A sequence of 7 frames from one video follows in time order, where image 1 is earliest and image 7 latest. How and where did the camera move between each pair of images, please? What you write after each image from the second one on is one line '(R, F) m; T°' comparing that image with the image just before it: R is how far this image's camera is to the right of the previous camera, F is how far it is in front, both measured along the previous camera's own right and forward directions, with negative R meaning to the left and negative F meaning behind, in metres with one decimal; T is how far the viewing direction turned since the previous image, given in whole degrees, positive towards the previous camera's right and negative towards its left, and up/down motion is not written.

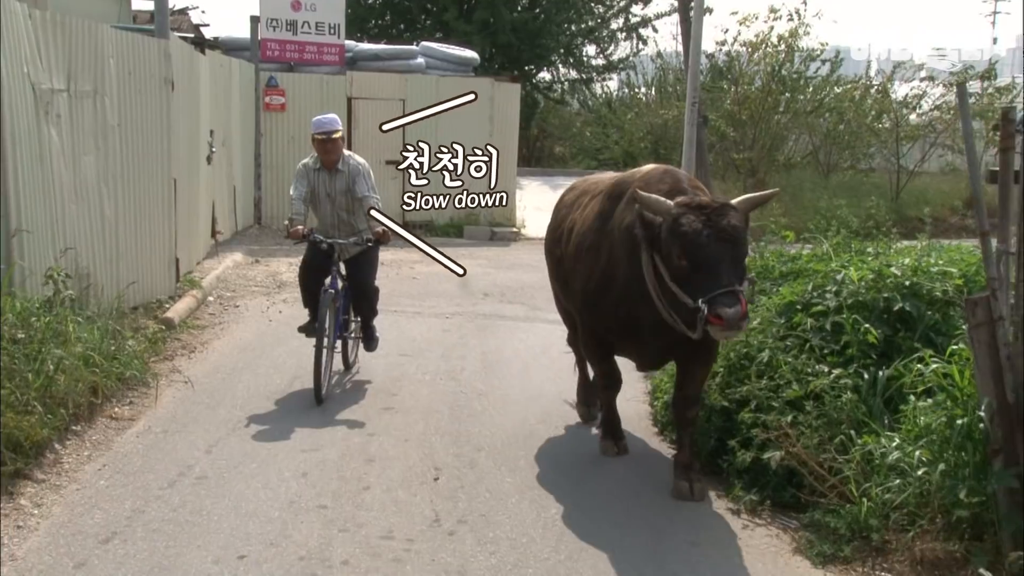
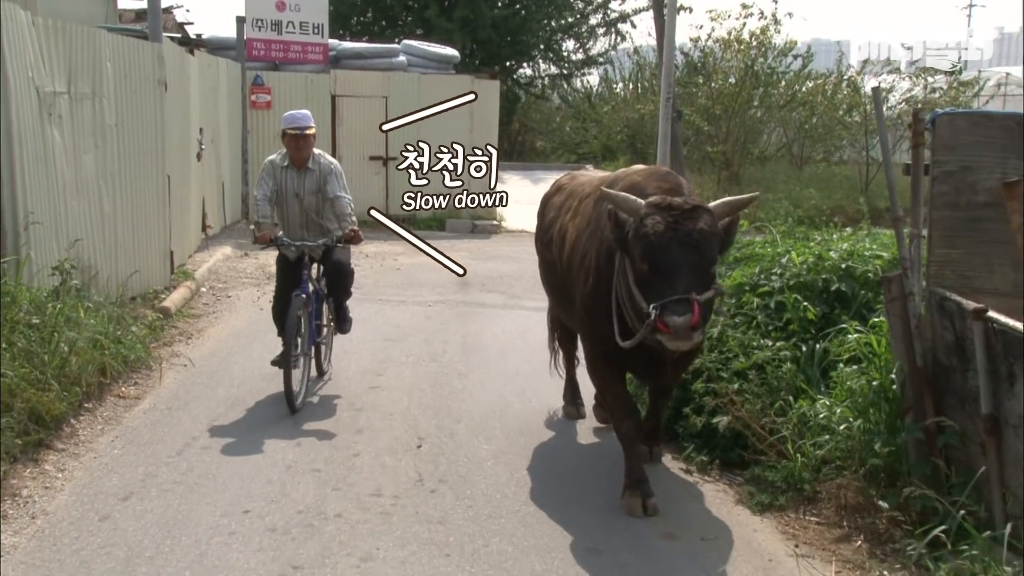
(+0.1, -0.6) m; +1°
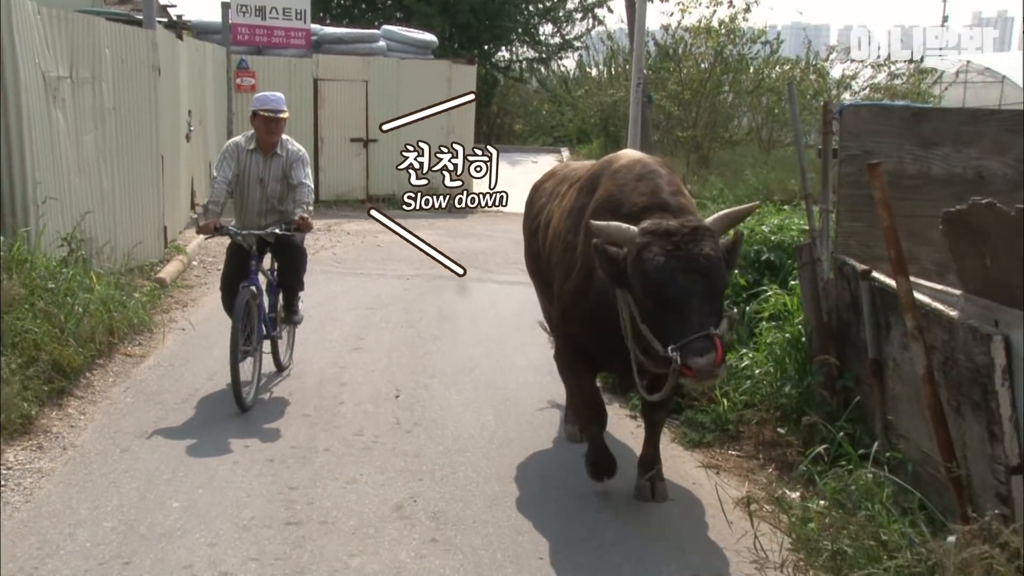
(+0.1, -0.8) m; +1°
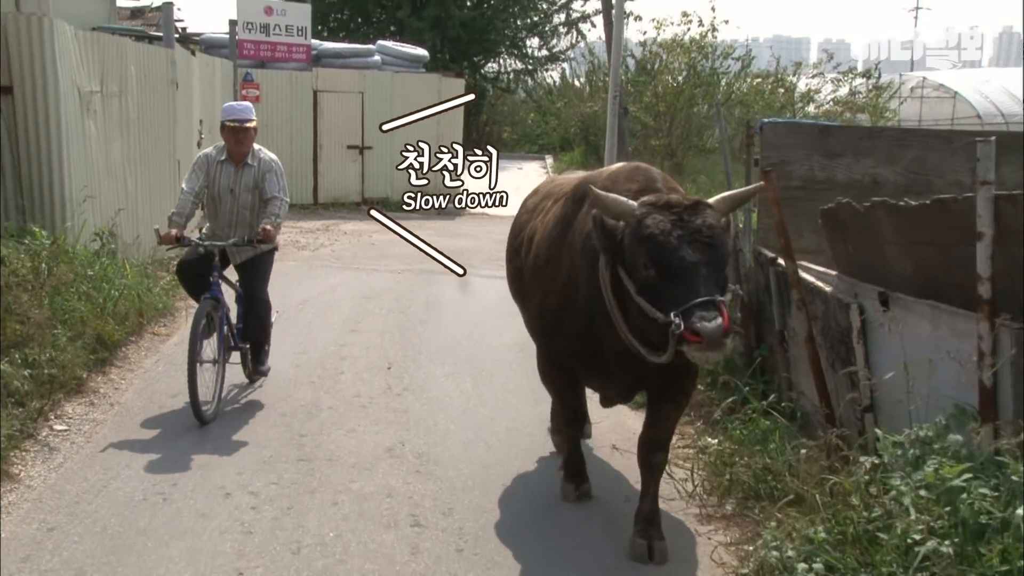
(+0.2, -1.2) m; +1°
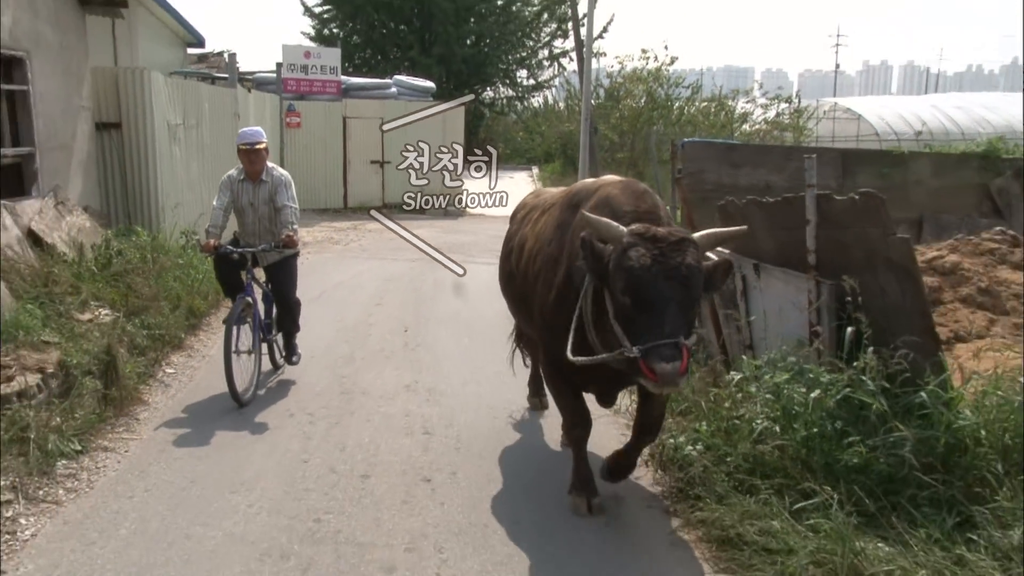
(+0.3, -2.2) m; -1°
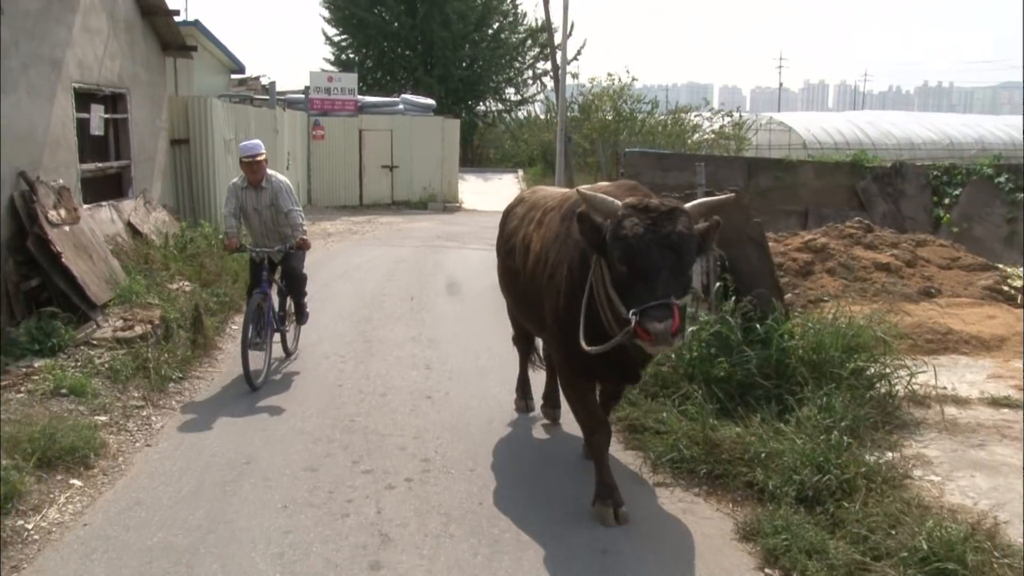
(+0.3, -2.5) m; 0°
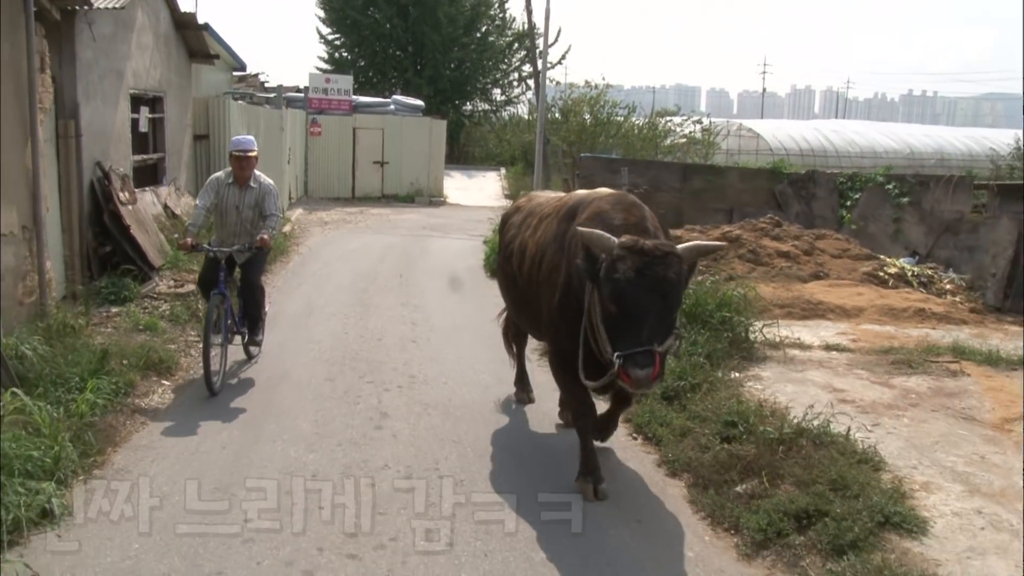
(+0.2, -2.1) m; +1°
